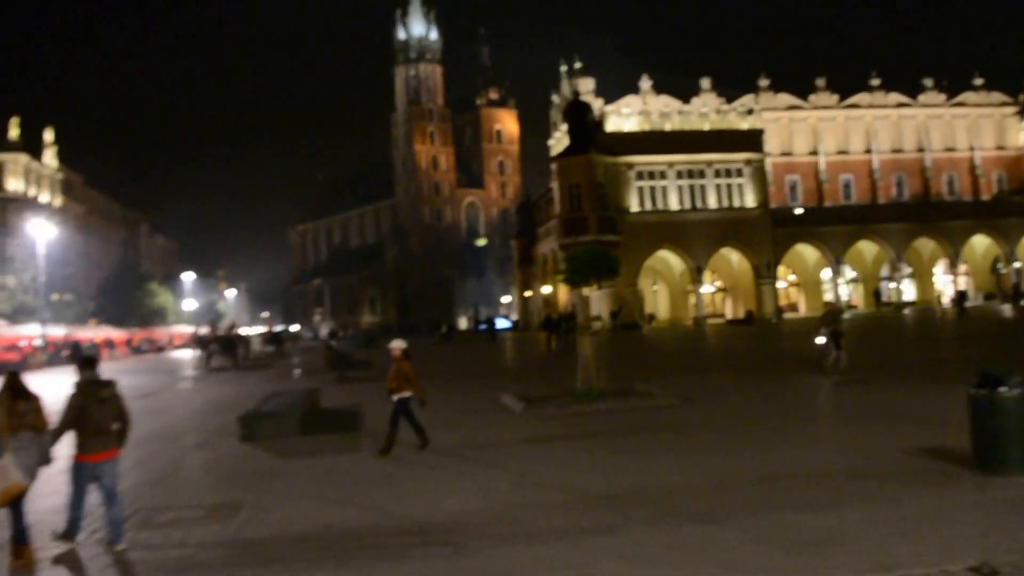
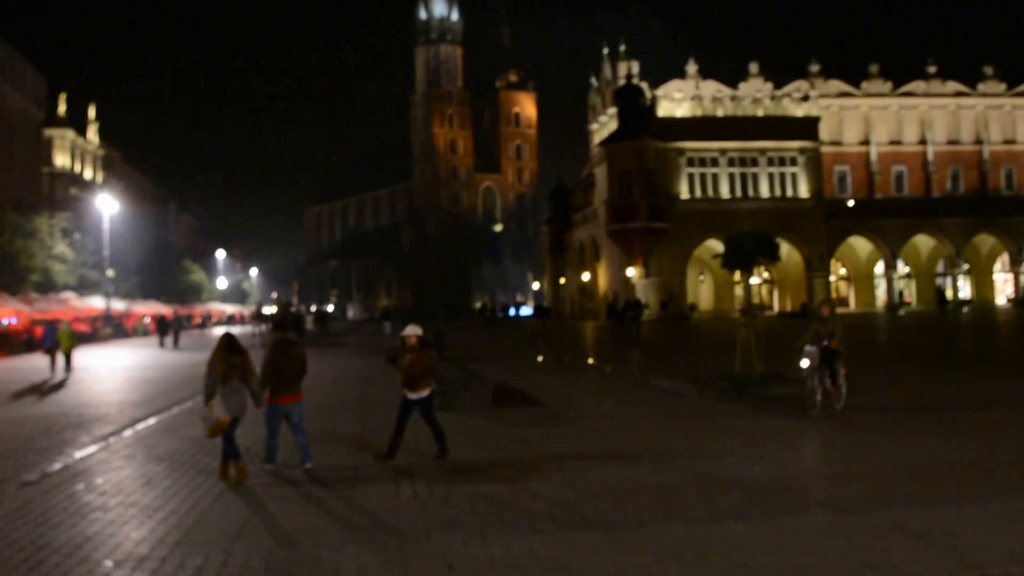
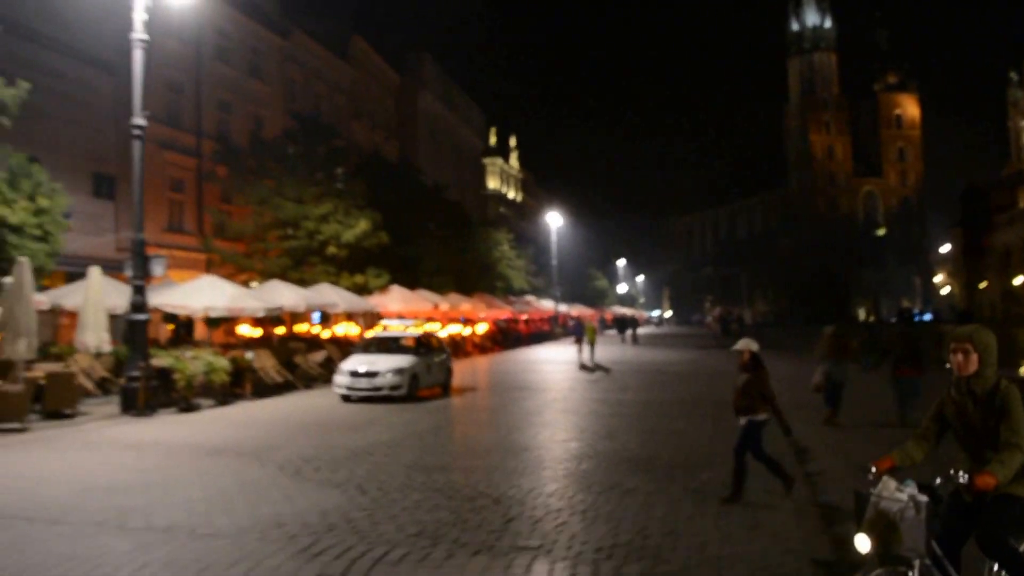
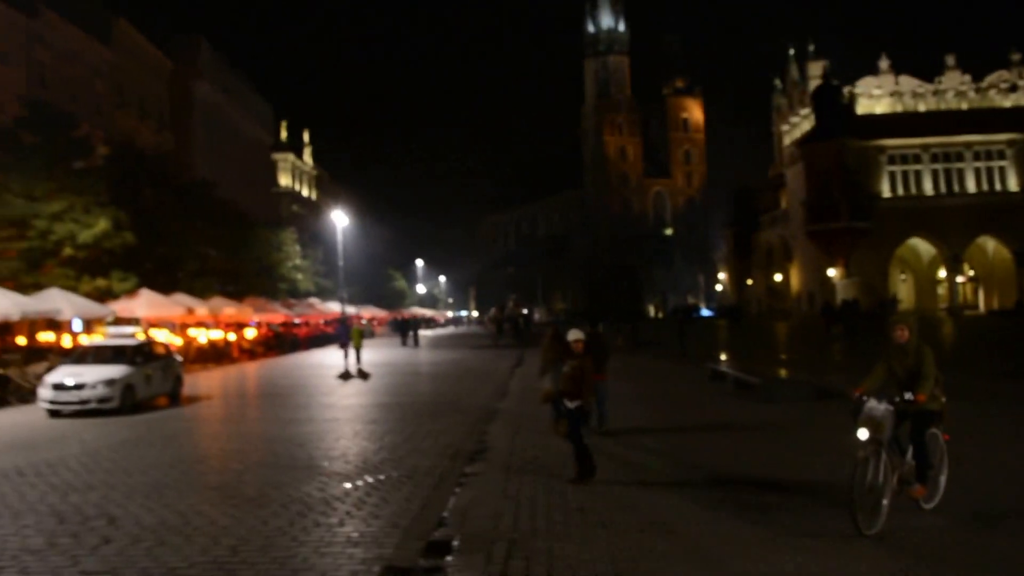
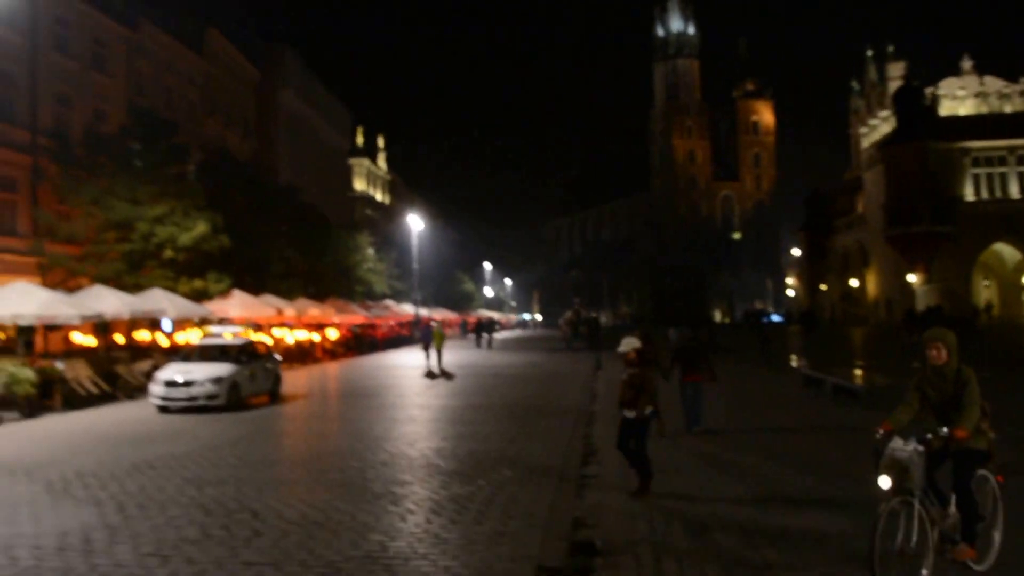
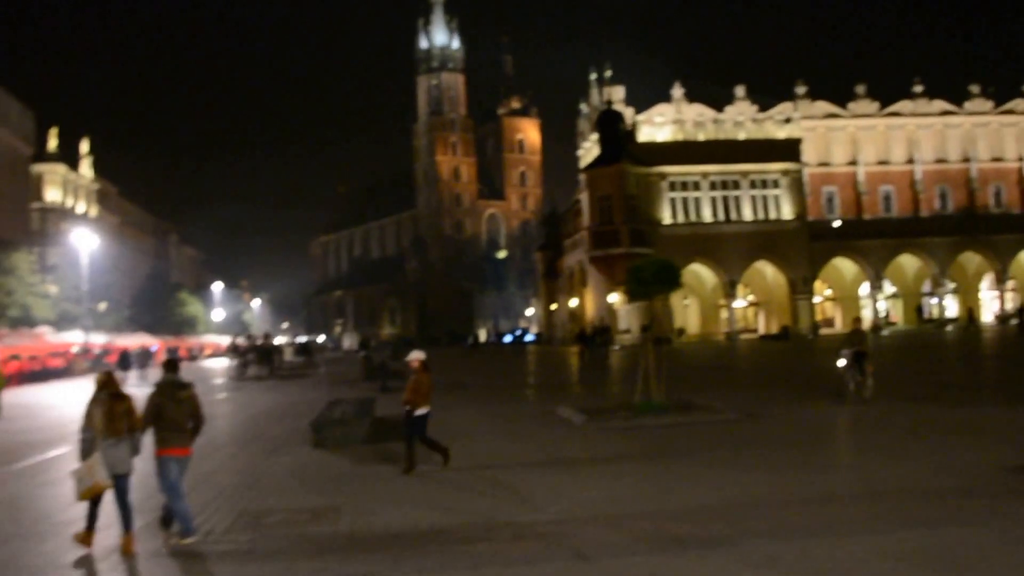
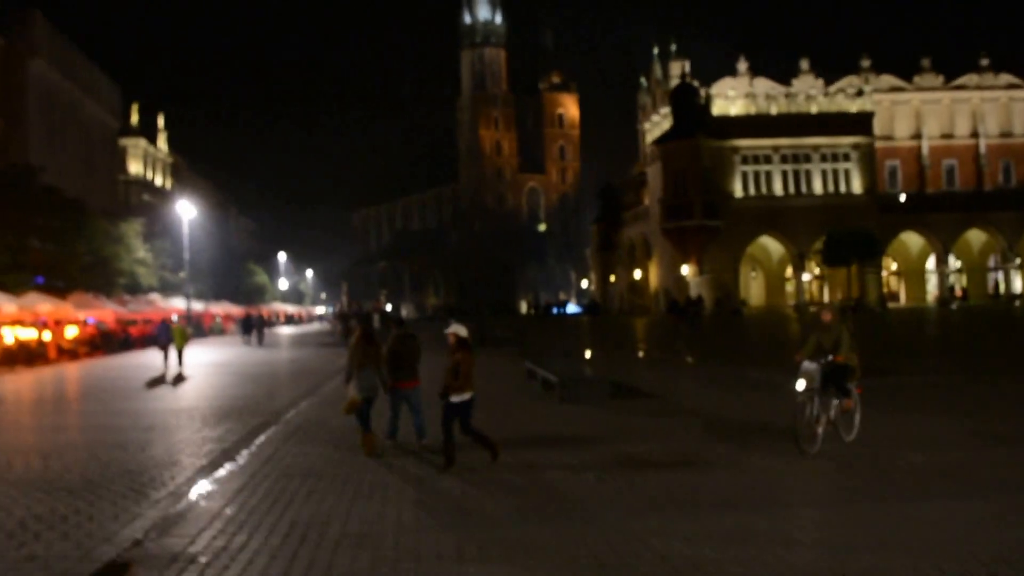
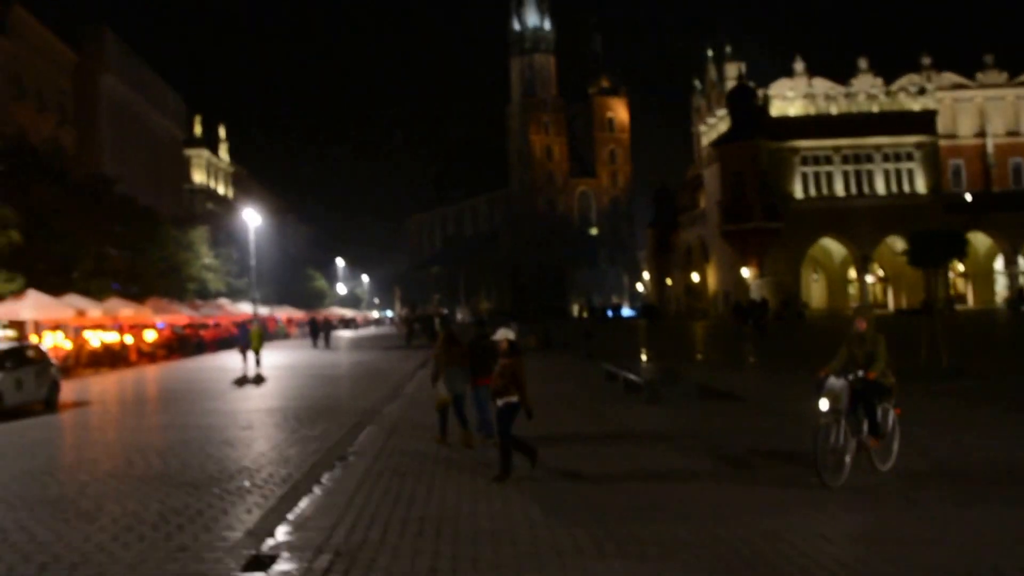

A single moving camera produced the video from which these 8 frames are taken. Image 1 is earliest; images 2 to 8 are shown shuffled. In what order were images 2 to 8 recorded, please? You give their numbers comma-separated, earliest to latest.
6, 2, 7, 8, 4, 5, 3
